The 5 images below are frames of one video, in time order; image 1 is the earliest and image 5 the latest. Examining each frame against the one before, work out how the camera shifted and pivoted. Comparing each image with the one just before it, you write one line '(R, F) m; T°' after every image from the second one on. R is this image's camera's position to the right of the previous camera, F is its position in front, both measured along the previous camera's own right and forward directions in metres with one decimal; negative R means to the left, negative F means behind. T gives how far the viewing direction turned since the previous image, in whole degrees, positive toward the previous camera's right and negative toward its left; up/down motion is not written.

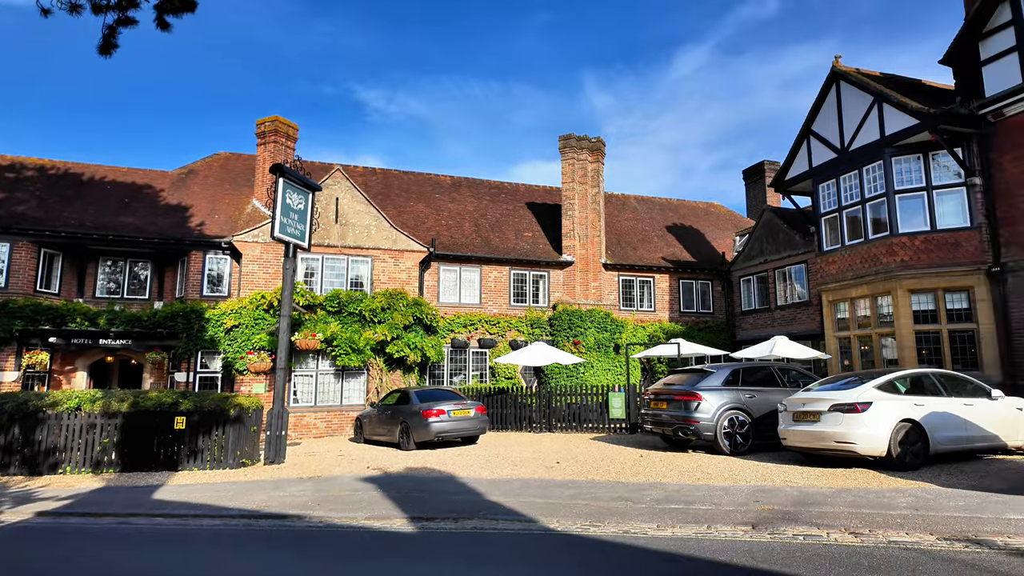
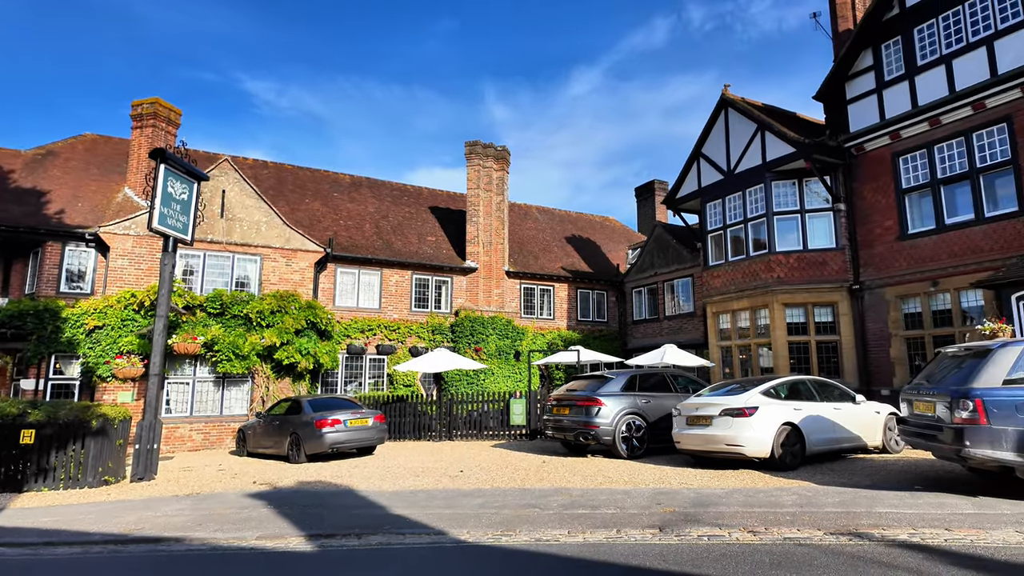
(-0.2, +0.2) m; +10°
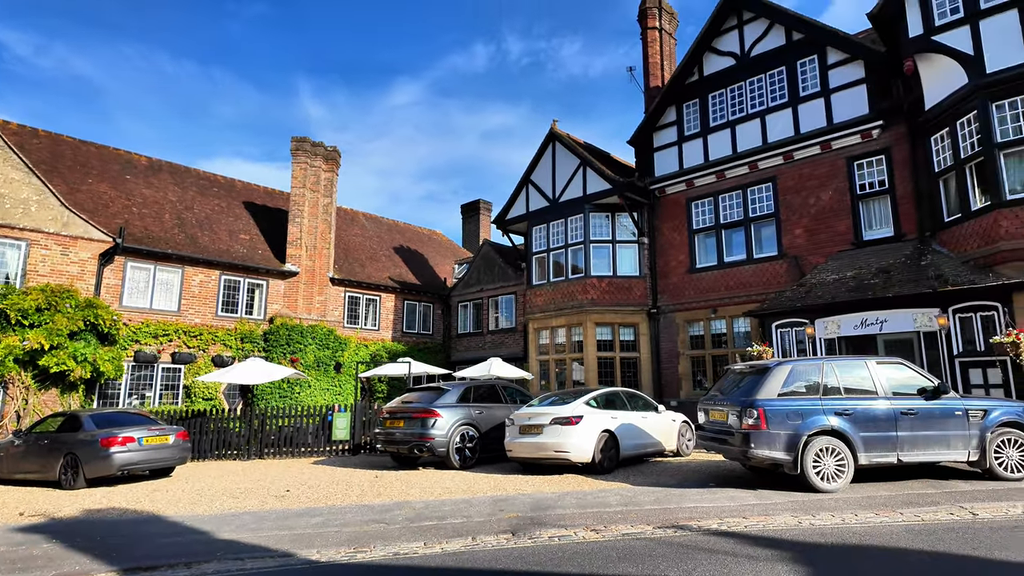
(-0.6, 0.0) m; +18°
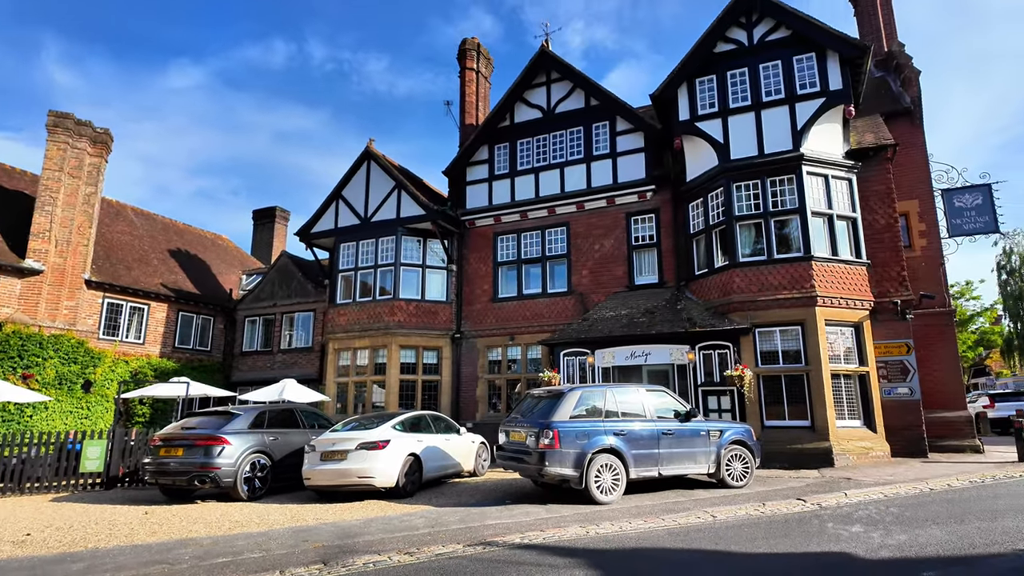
(-0.4, -0.2) m; +20°
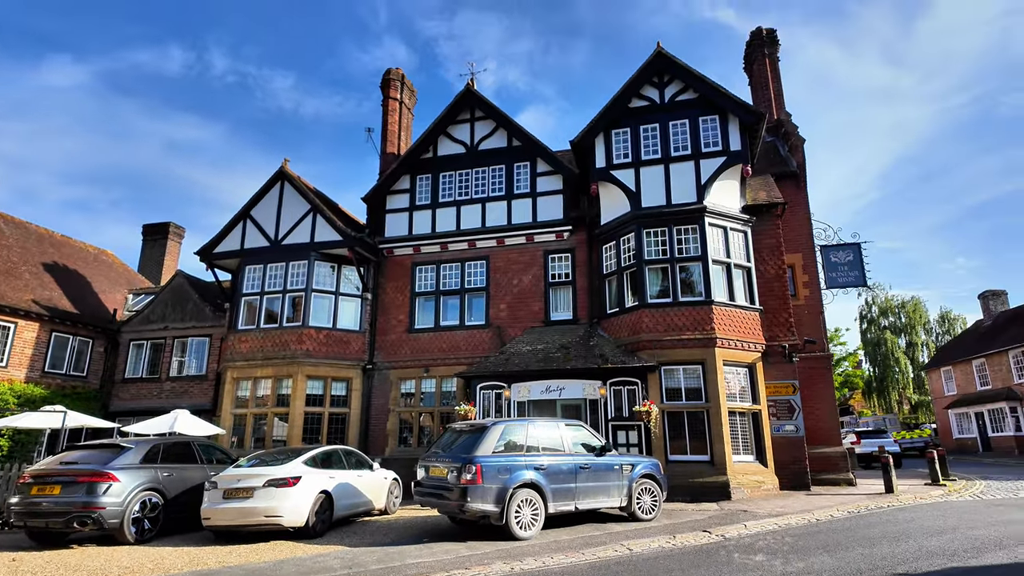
(-0.4, -0.1) m; +9°
